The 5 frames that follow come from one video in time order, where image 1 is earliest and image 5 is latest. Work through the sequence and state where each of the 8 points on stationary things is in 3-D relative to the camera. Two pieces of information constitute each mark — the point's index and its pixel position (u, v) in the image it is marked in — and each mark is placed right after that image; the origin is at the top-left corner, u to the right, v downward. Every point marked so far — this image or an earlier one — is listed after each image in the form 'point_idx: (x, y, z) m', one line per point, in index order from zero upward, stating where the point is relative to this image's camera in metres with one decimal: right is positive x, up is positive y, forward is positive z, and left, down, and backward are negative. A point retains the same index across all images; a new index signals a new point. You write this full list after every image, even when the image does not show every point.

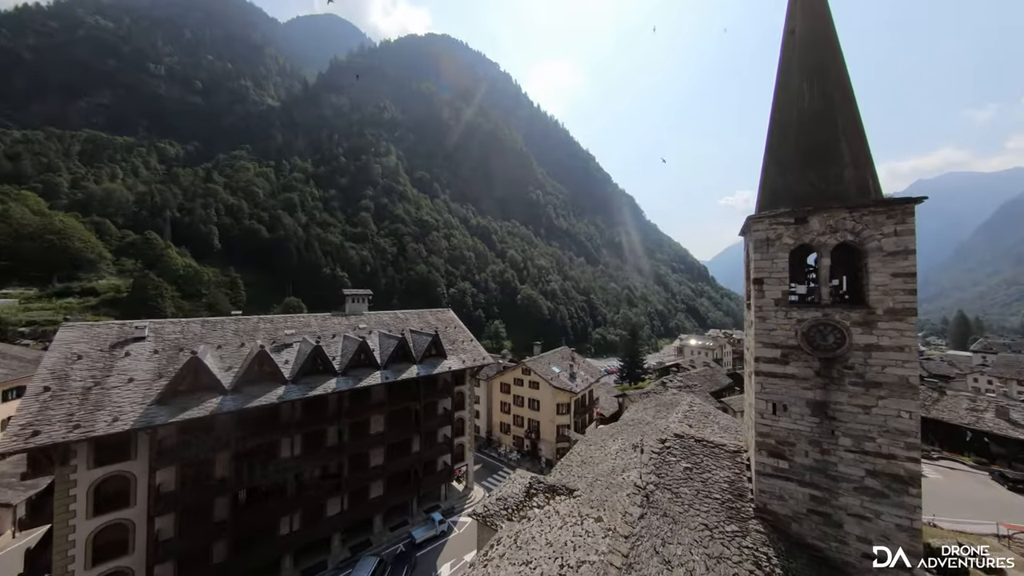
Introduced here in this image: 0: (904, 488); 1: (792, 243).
0: (+13.2, -6.7, +10.3) m
1: (+10.9, +1.8, +11.9) m
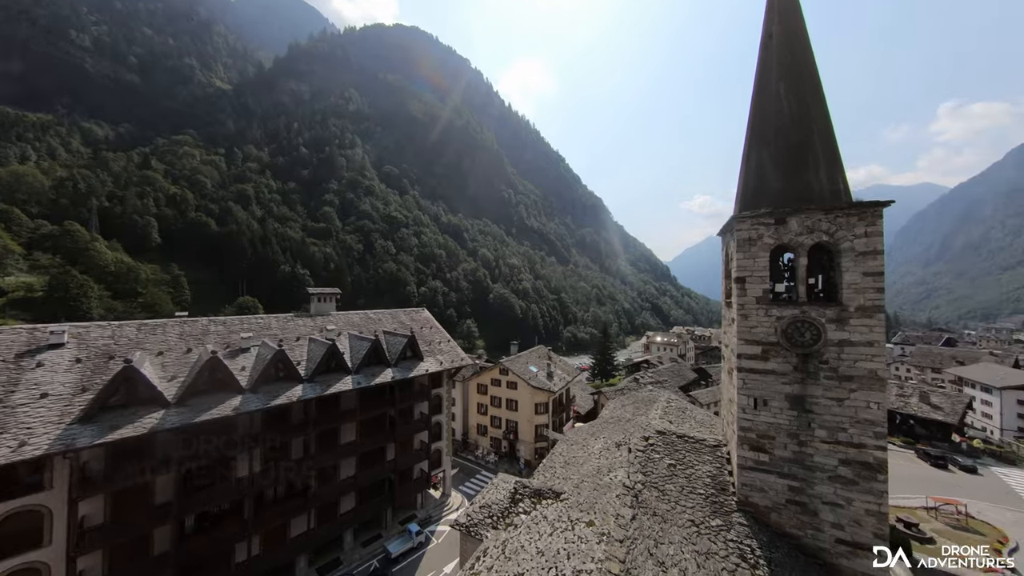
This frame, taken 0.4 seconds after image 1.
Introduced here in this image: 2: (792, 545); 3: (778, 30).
0: (+12.9, -6.7, +11.0) m
1: (+10.5, +1.8, +12.3) m
2: (+10.7, -9.9, +11.8) m
3: (+11.8, +11.4, +13.5) m
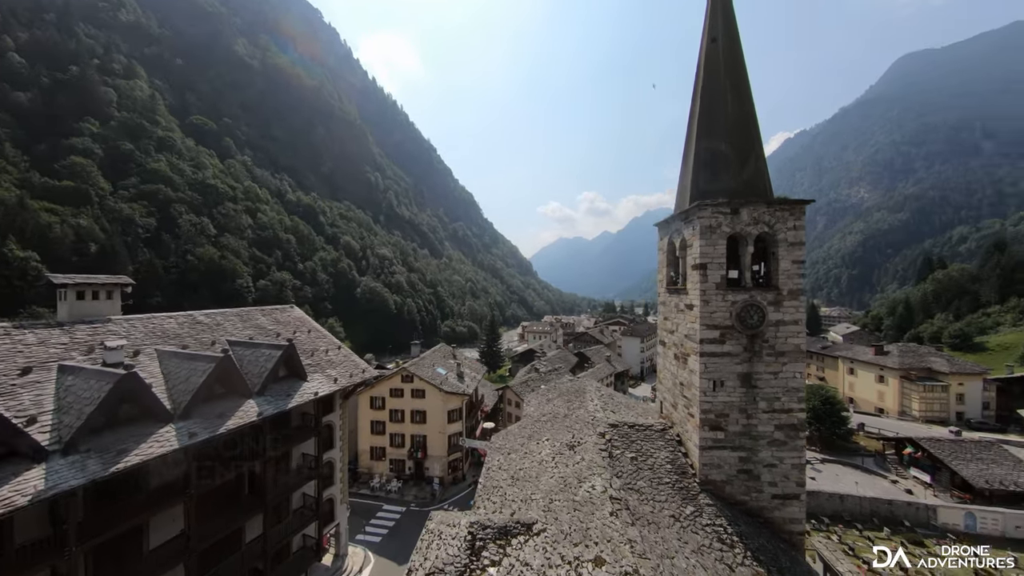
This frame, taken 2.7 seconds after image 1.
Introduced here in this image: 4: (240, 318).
0: (+11.9, -6.1, +12.9) m
1: (+9.1, +2.4, +13.0) m
2: (+9.6, -9.3, +12.8) m
3: (+9.8, +12.0, +14.4) m
4: (-15.5, -1.6, +17.4) m
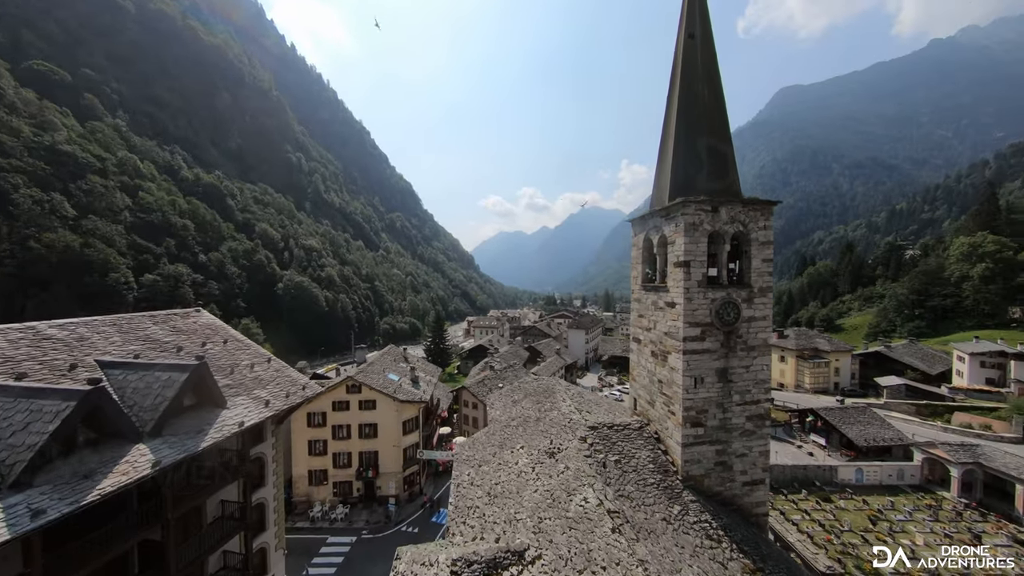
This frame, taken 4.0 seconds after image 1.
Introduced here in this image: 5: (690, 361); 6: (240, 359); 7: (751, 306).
0: (+11.1, -6.0, +13.6) m
1: (+8.4, +2.5, +13.0) m
2: (+8.9, -9.2, +13.2) m
3: (+8.7, +12.1, +14.4) m
4: (-16.7, -1.7, +12.9) m
5: (+7.5, -3.1, +13.0) m
6: (-13.0, -3.4, +14.5) m
7: (+10.4, -0.8, +13.4) m
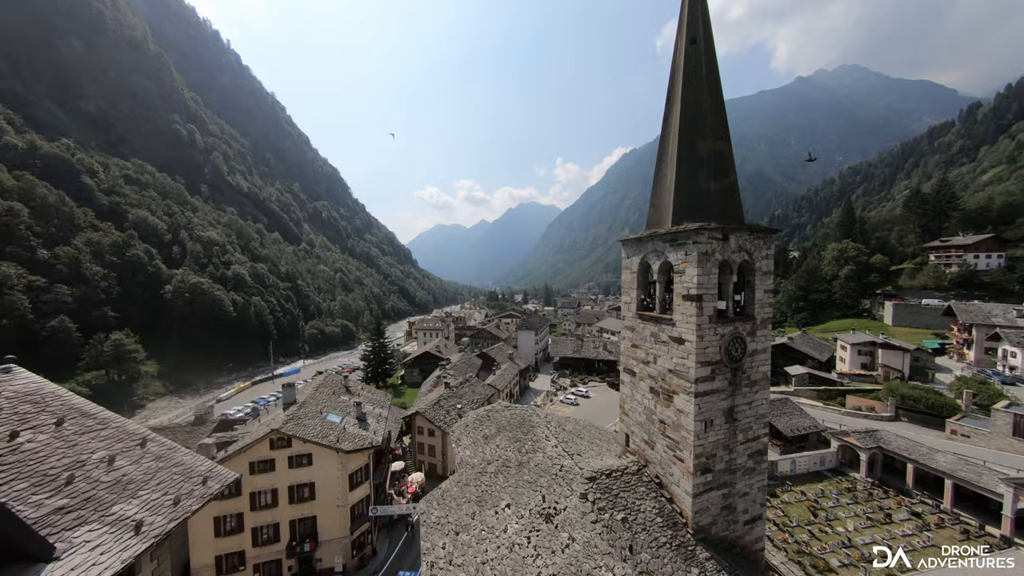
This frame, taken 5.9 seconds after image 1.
0: (+10.7, -7.3, +13.2) m
1: (+8.0, +1.1, +11.9) m
2: (+8.6, -10.5, +12.4) m
3: (+8.1, +10.8, +13.2) m
4: (-16.4, -3.4, +7.1) m
5: (+7.3, -4.5, +11.8) m
6: (-13.1, -5.0, +9.4) m
7: (+10.0, -2.2, +12.8) m
